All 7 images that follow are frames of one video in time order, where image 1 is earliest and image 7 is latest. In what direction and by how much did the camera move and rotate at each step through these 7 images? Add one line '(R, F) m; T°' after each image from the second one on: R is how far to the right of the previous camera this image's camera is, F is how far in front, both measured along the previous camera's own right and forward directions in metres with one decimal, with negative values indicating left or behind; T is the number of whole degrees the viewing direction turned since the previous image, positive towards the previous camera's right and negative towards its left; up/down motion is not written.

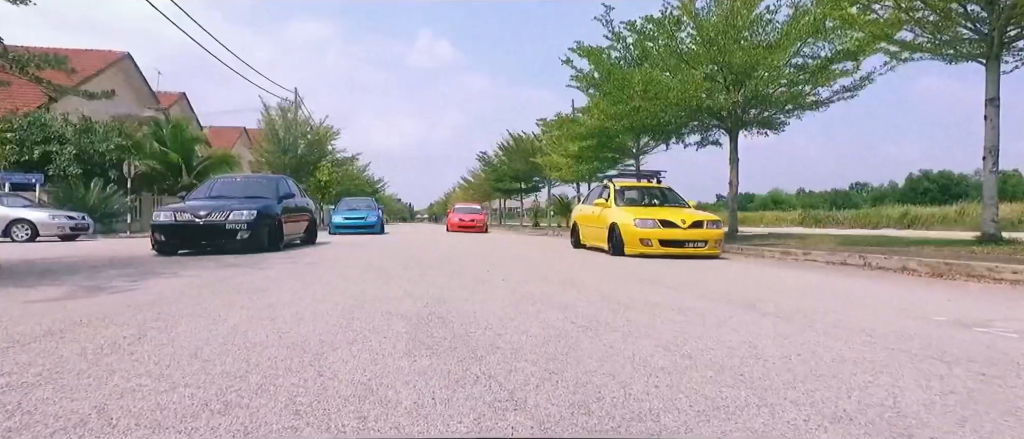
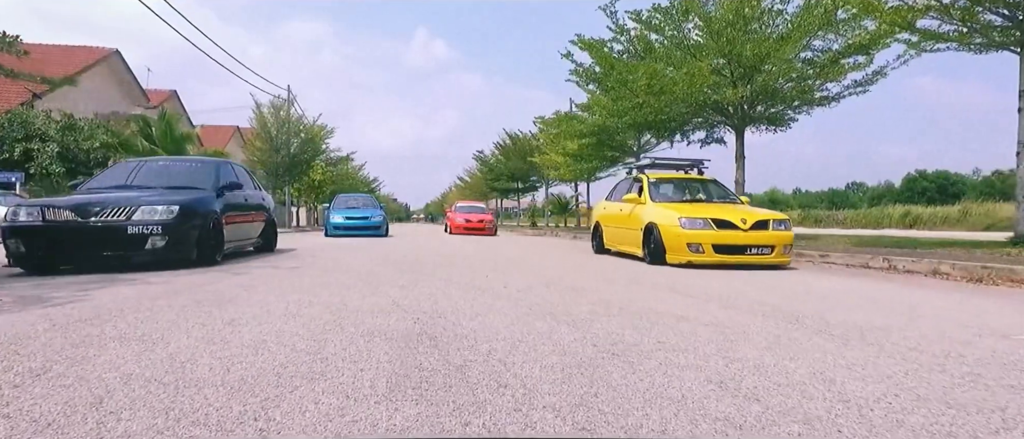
(-0.1, +0.8) m; 0°
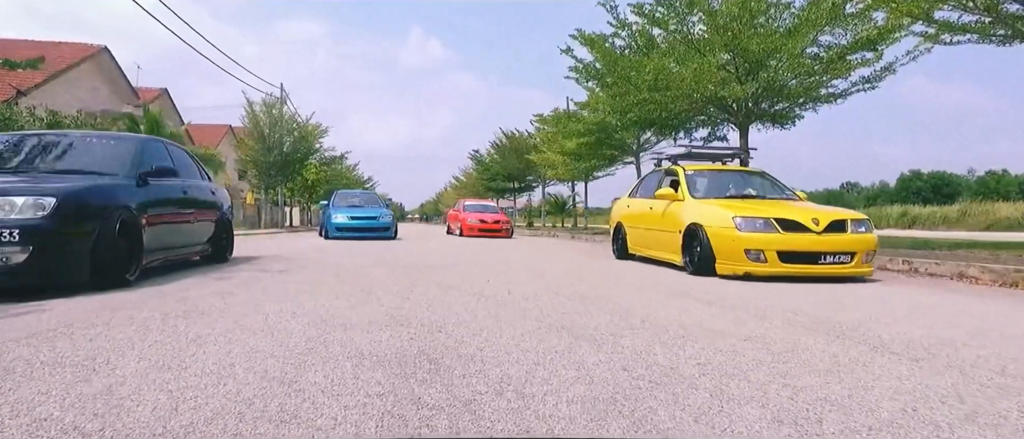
(-0.1, +0.6) m; 0°
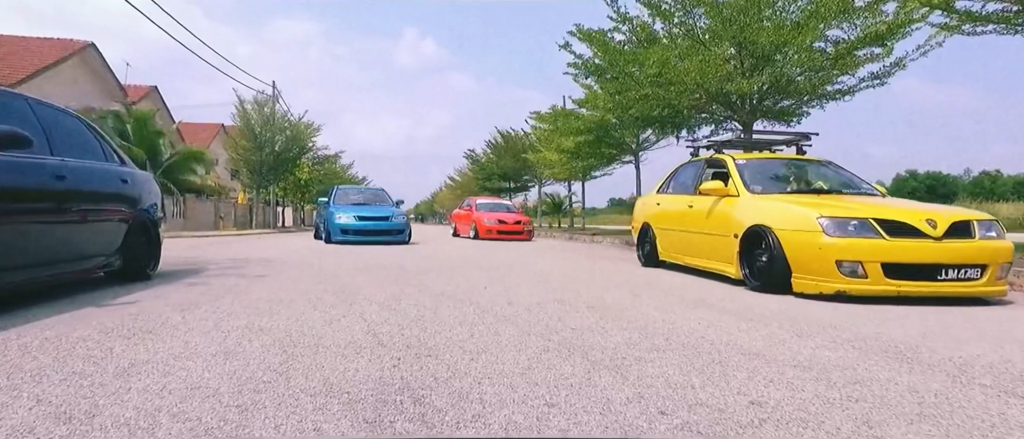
(0.0, +0.7) m; 0°
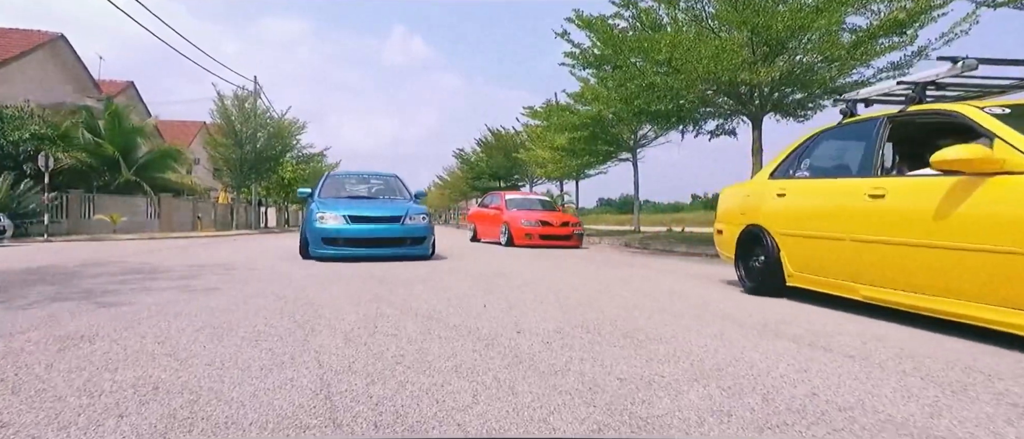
(-0.2, +1.3) m; +1°
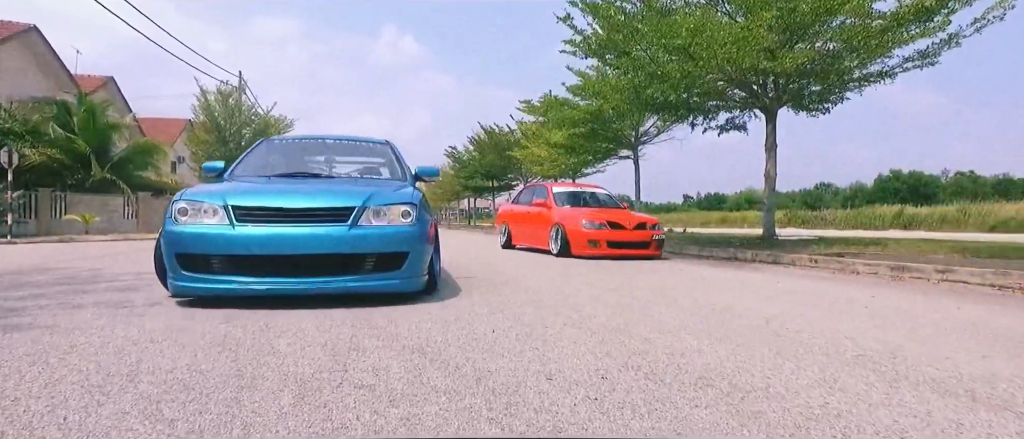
(-0.2, +1.2) m; +1°
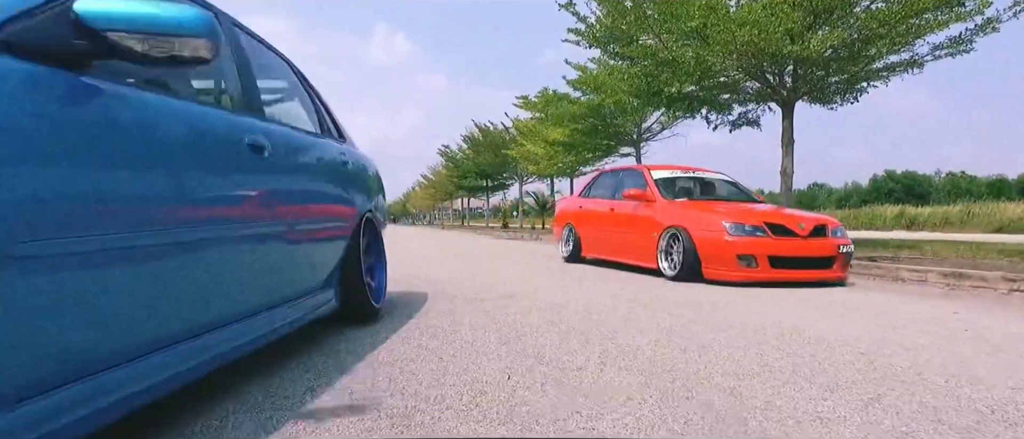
(-0.2, +1.2) m; +1°
